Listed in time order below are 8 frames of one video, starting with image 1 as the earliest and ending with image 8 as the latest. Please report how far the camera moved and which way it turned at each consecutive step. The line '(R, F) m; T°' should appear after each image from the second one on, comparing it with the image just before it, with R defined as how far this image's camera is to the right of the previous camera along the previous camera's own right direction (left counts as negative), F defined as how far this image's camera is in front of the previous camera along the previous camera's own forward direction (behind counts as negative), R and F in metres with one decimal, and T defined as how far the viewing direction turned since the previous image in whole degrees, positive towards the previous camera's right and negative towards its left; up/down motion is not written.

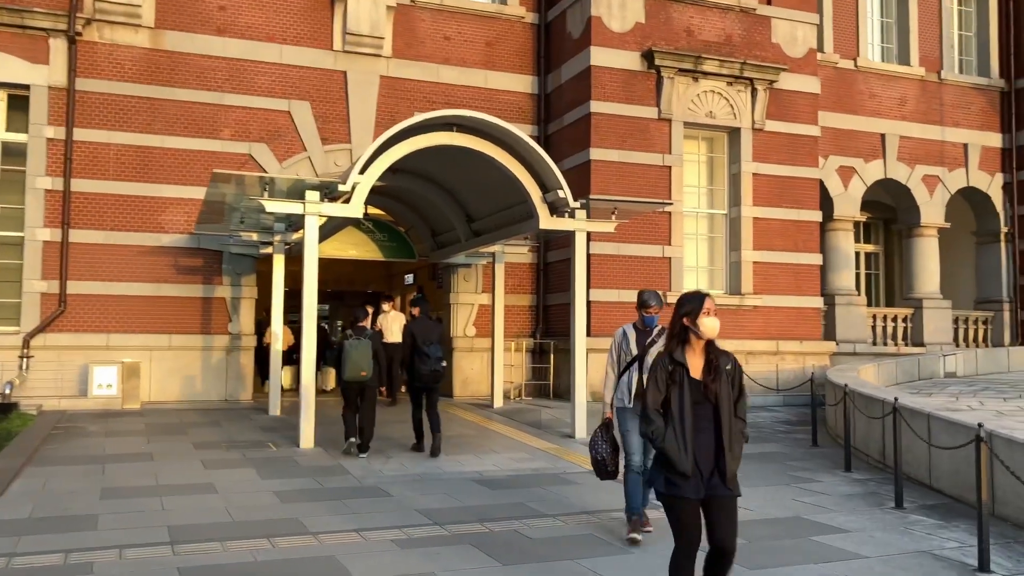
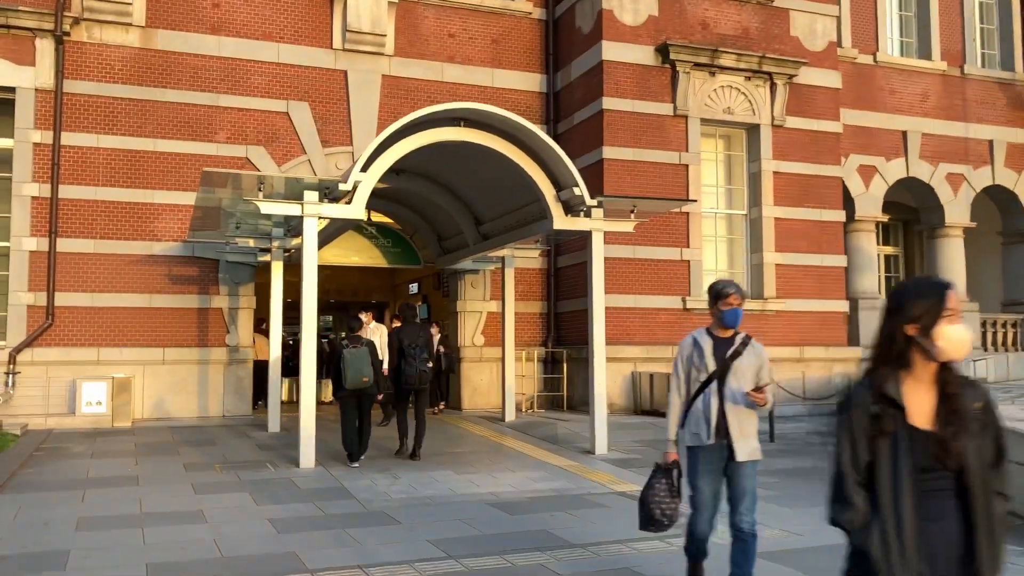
(-0.1, +0.7) m; 0°
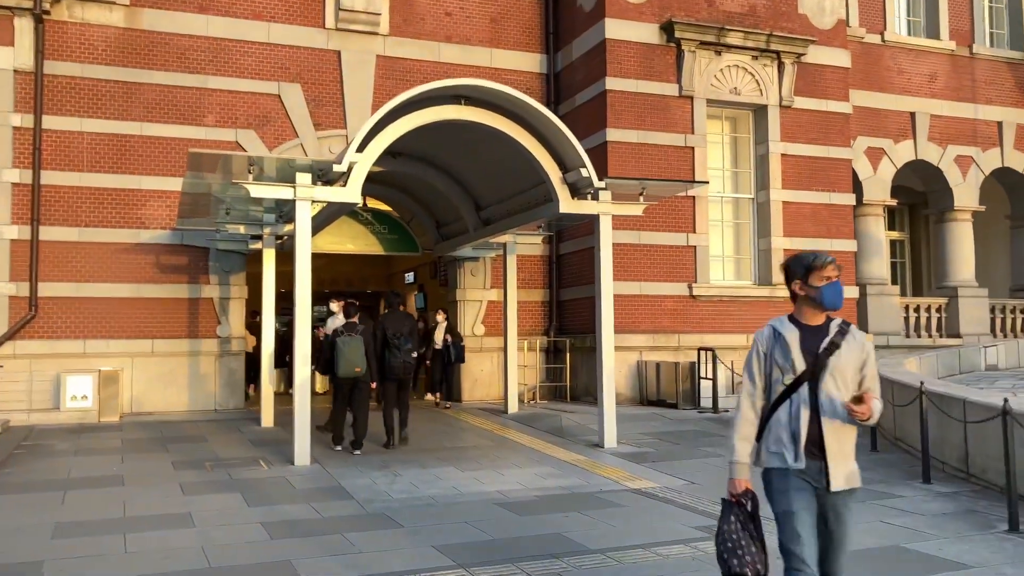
(-0.1, +0.5) m; 0°
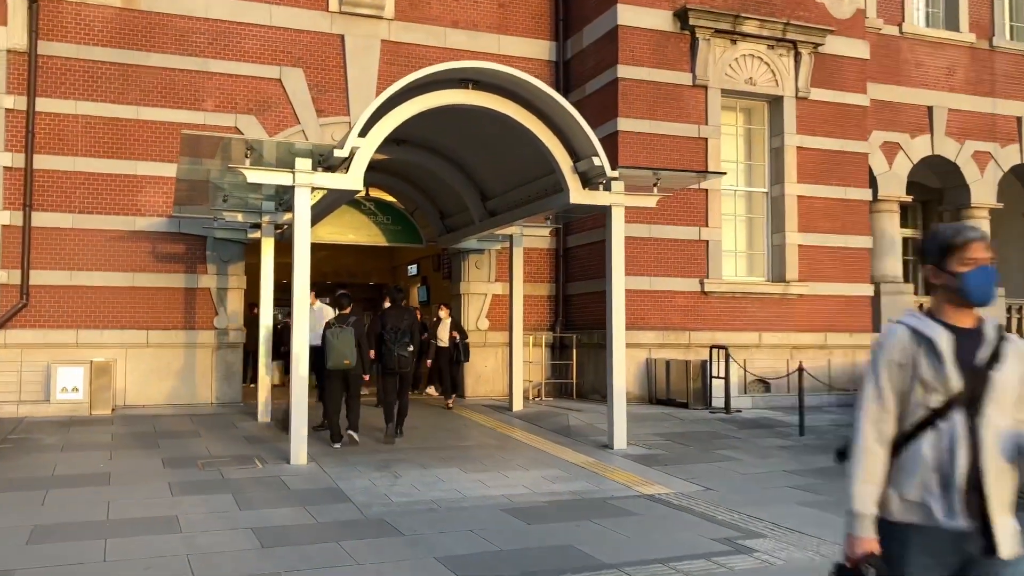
(-0.1, +0.4) m; 0°
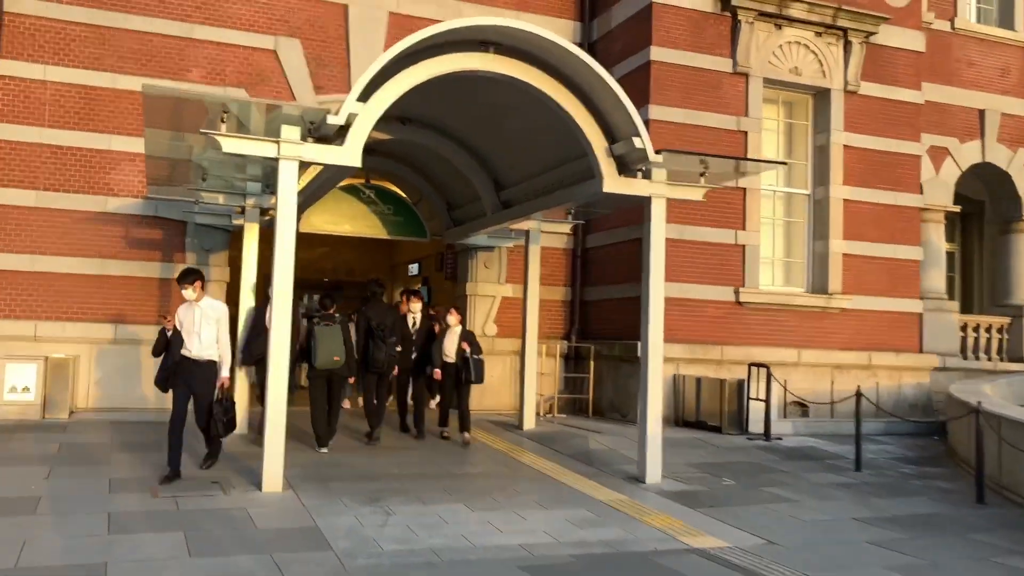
(-0.2, +1.4) m; 0°
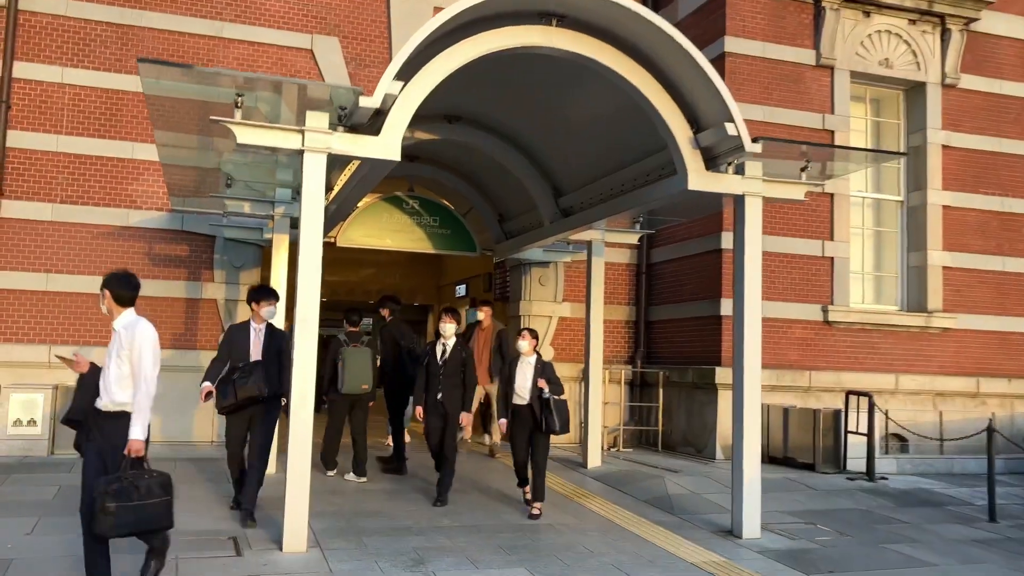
(-0.2, +1.3) m; -3°
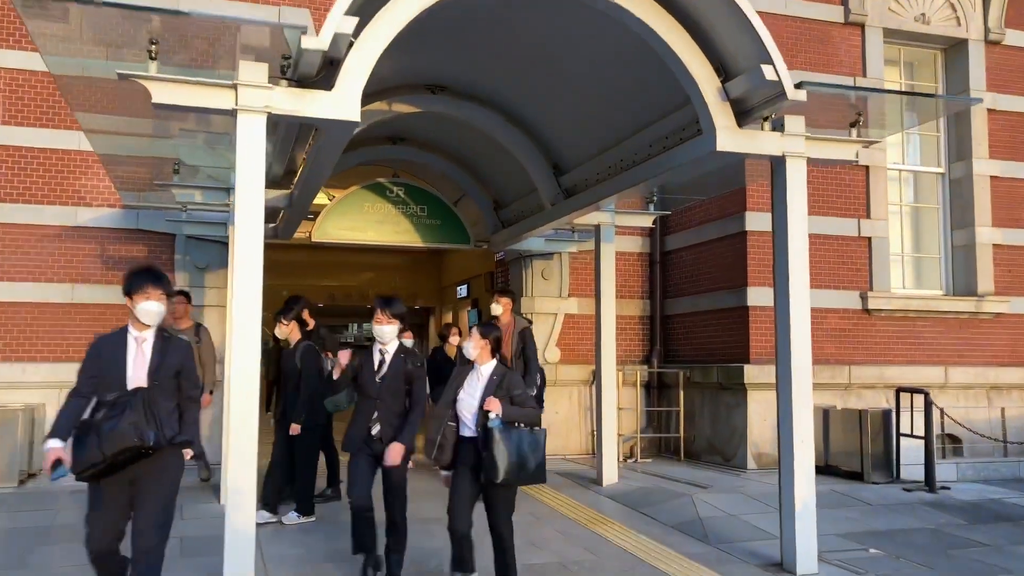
(+0.1, +1.2) m; 0°
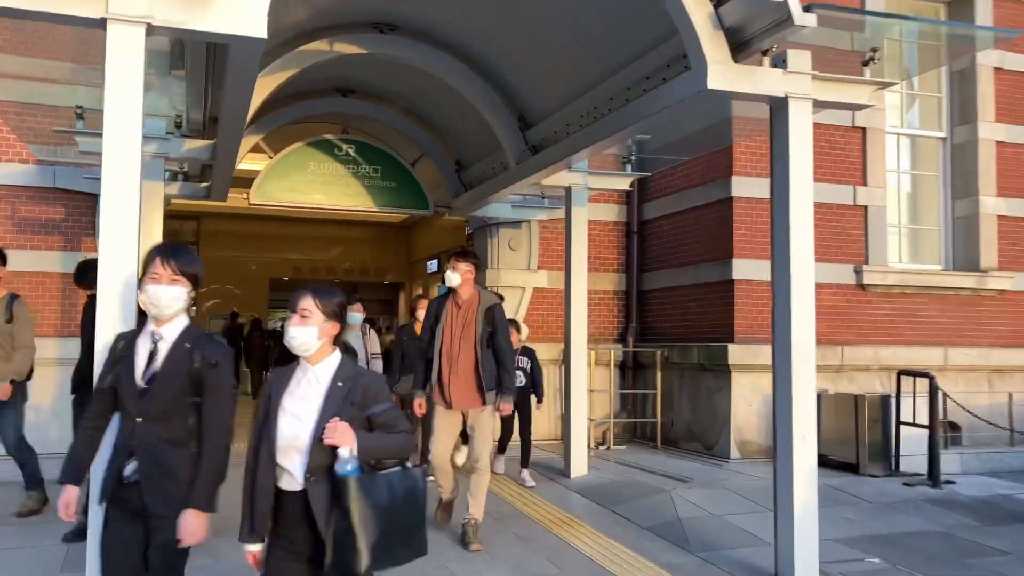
(+0.2, +0.9) m; +1°
